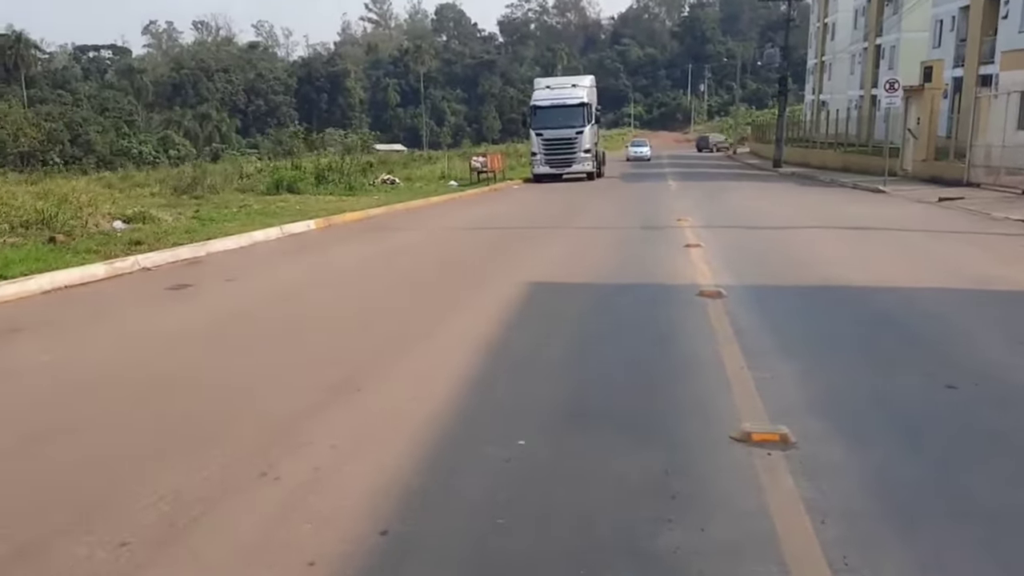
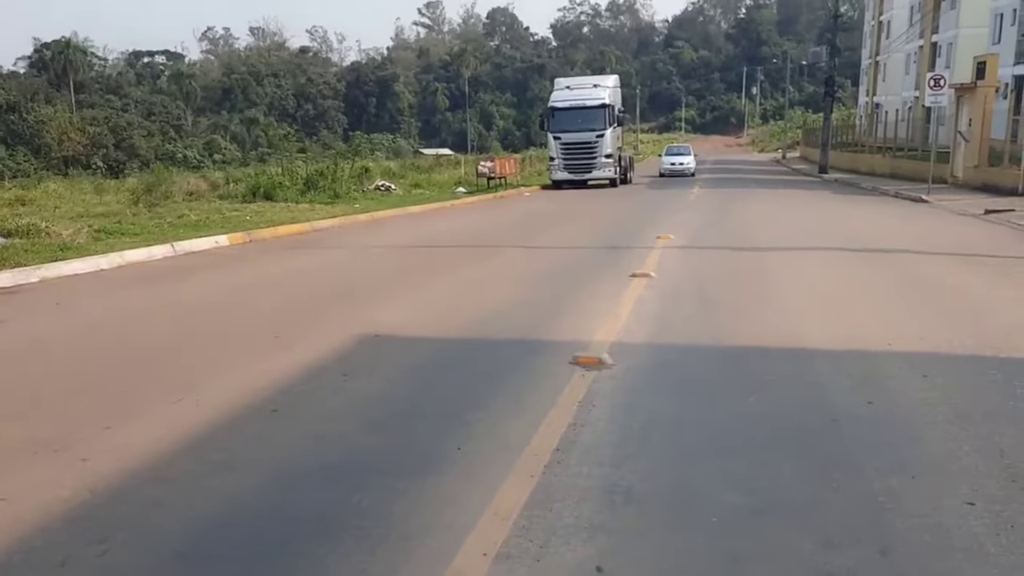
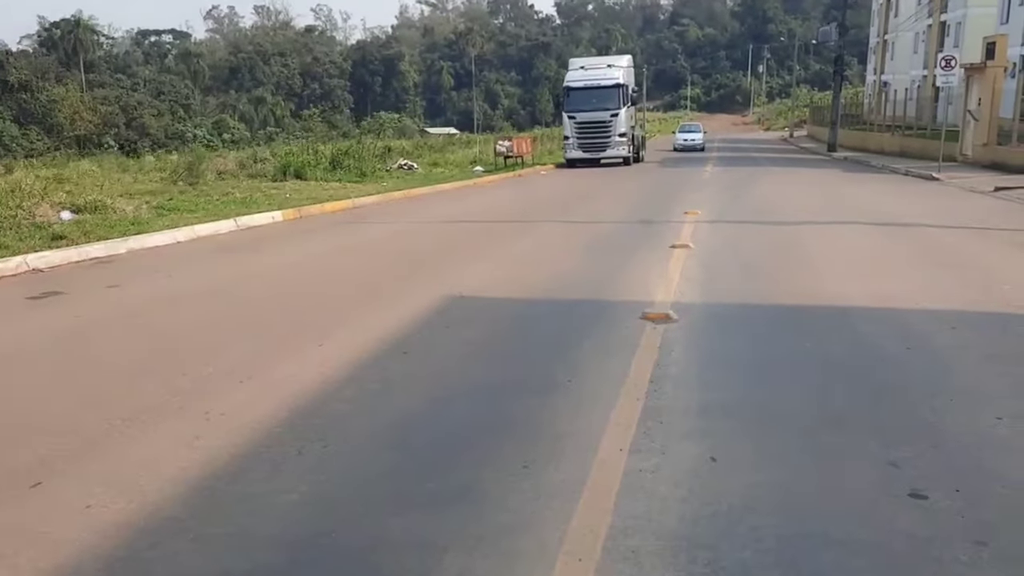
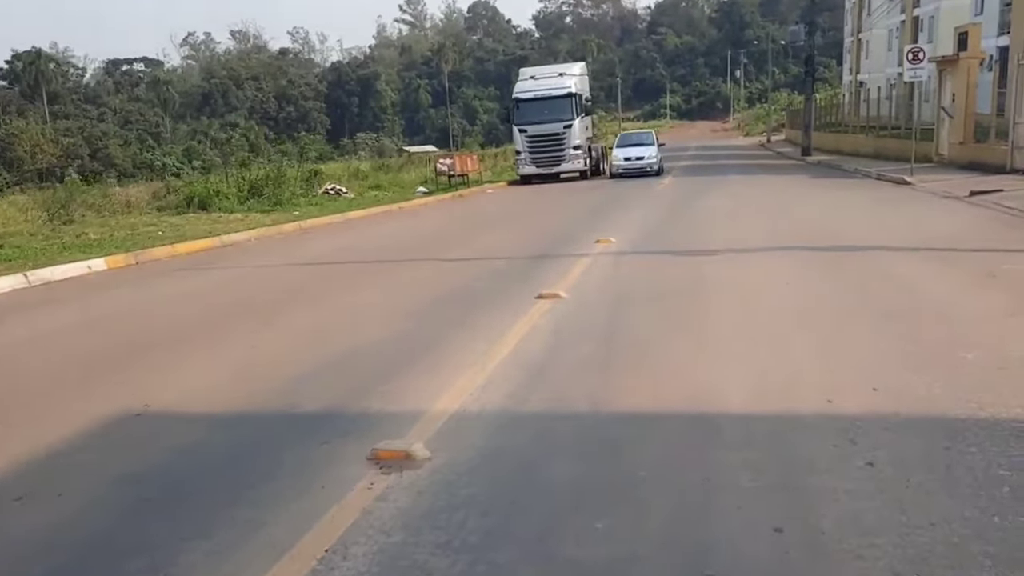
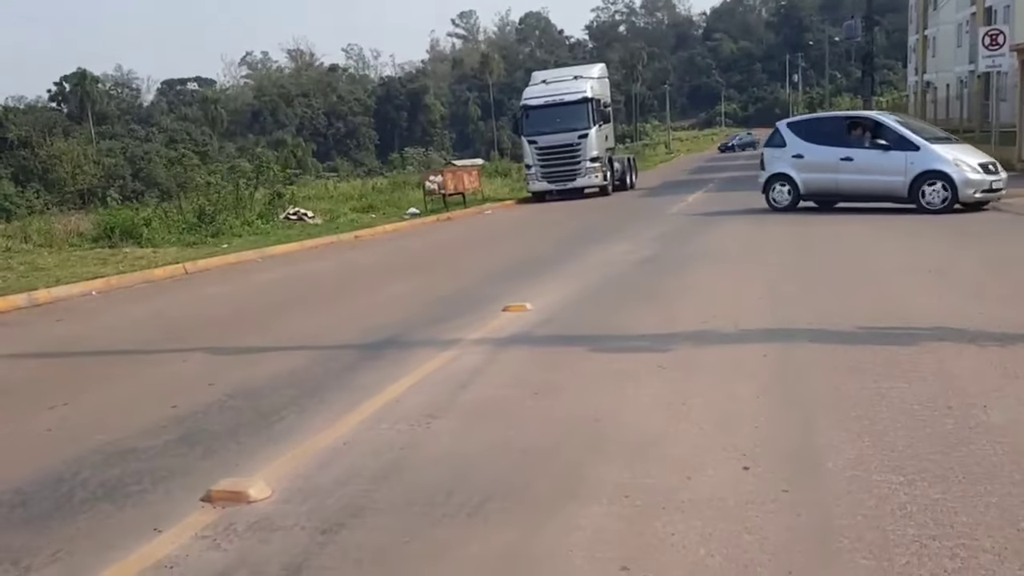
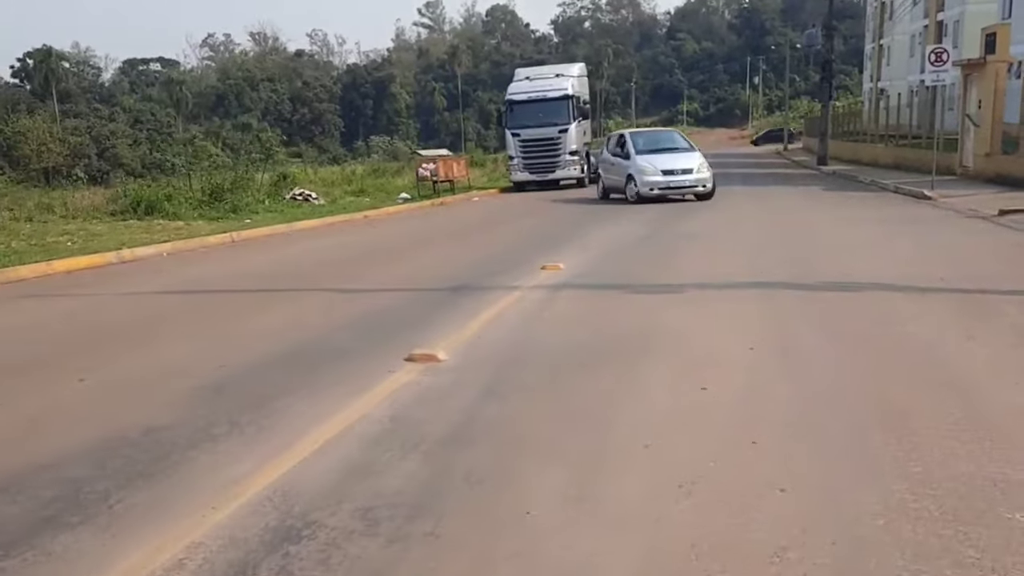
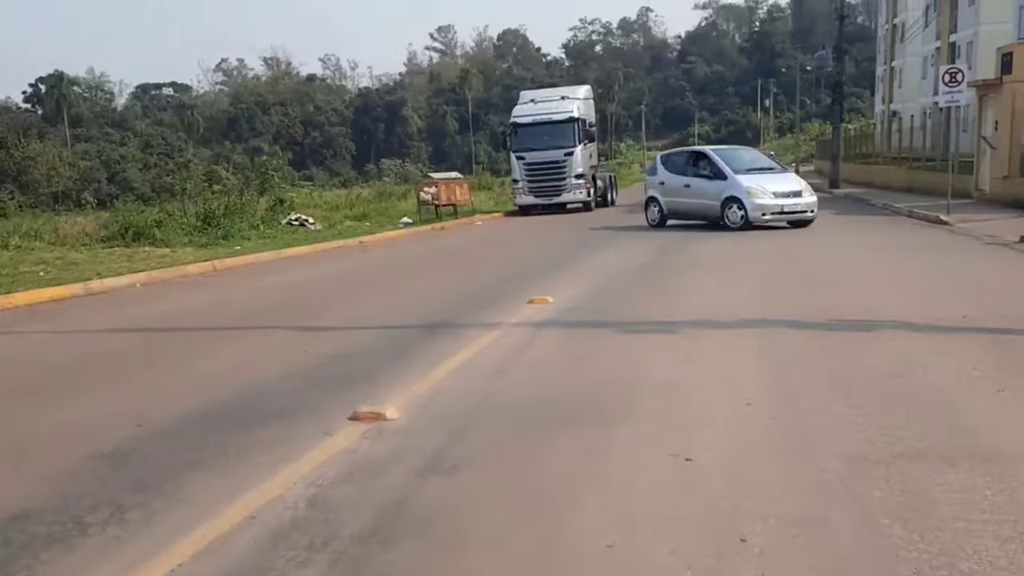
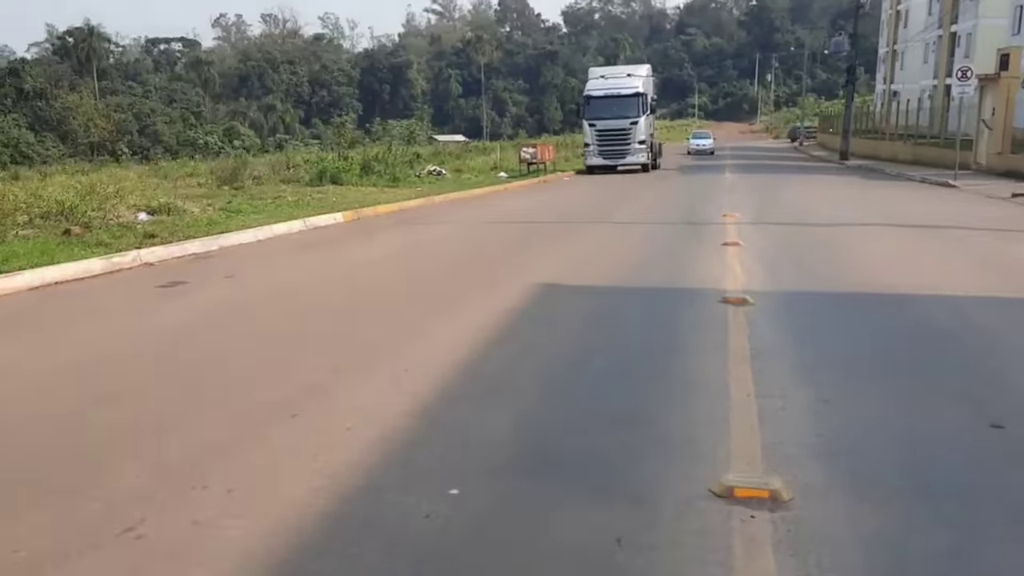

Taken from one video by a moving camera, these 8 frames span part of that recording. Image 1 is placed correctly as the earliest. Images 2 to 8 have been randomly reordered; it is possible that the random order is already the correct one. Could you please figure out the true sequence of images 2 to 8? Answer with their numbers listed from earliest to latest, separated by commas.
8, 3, 2, 4, 6, 7, 5
